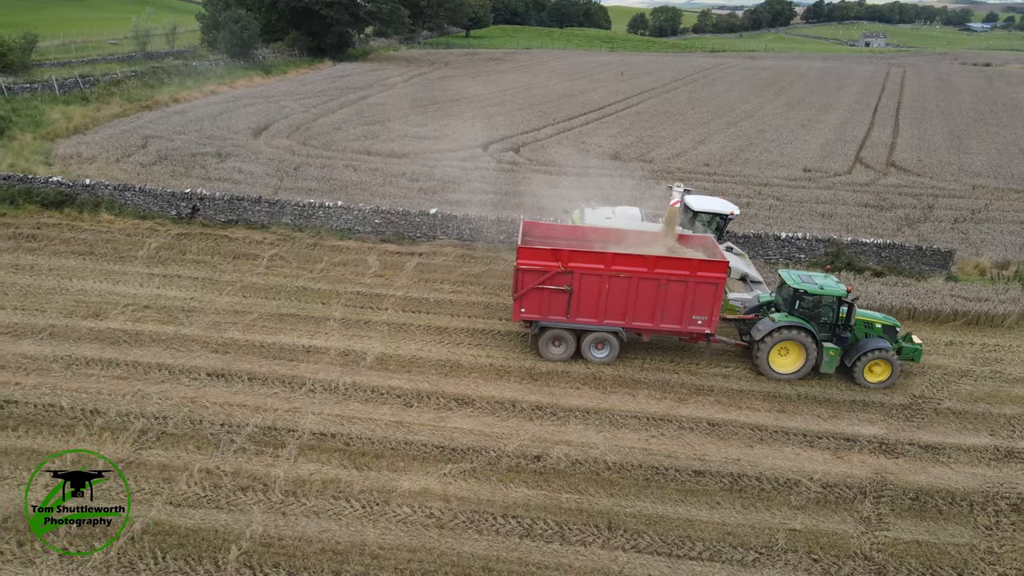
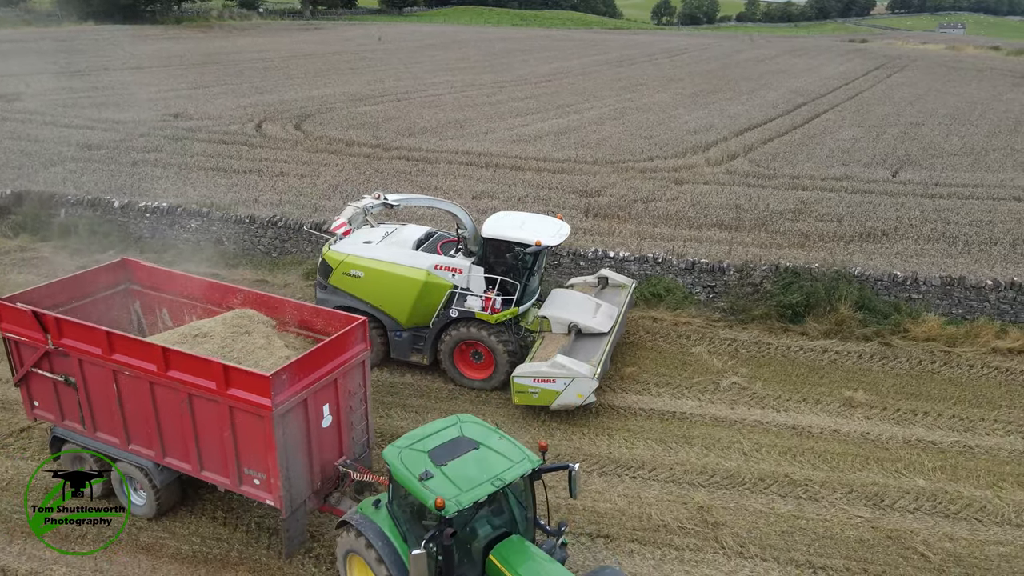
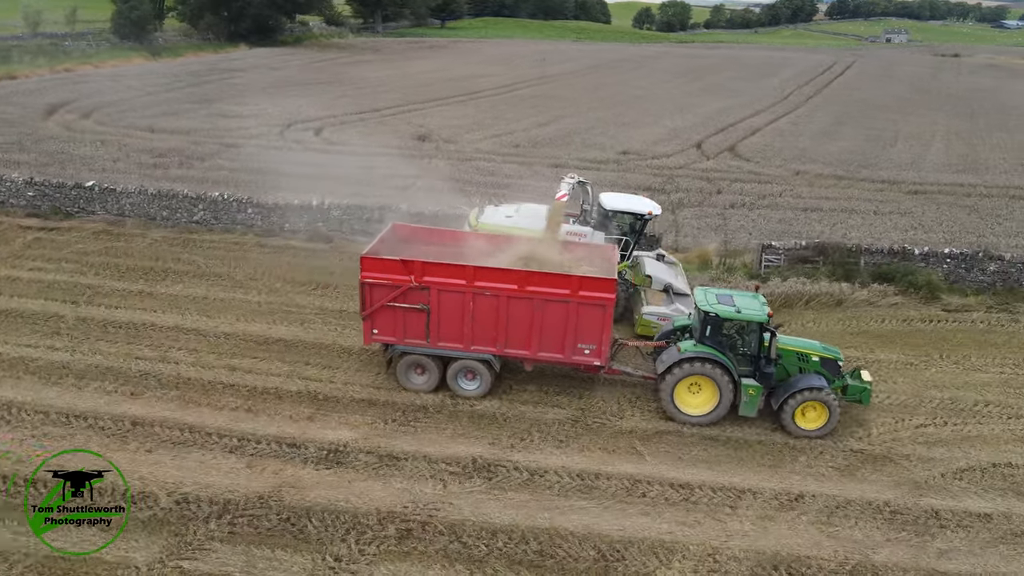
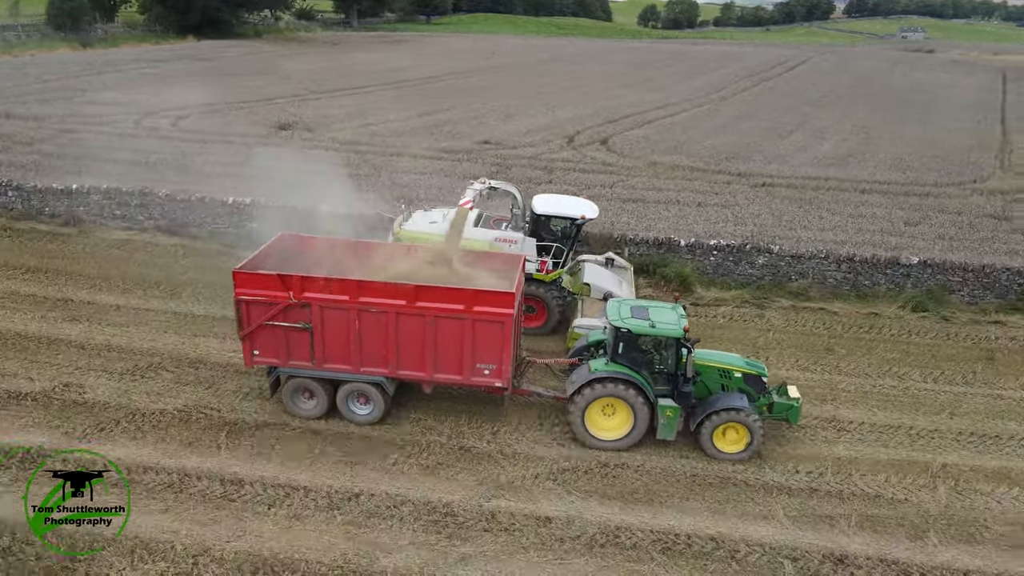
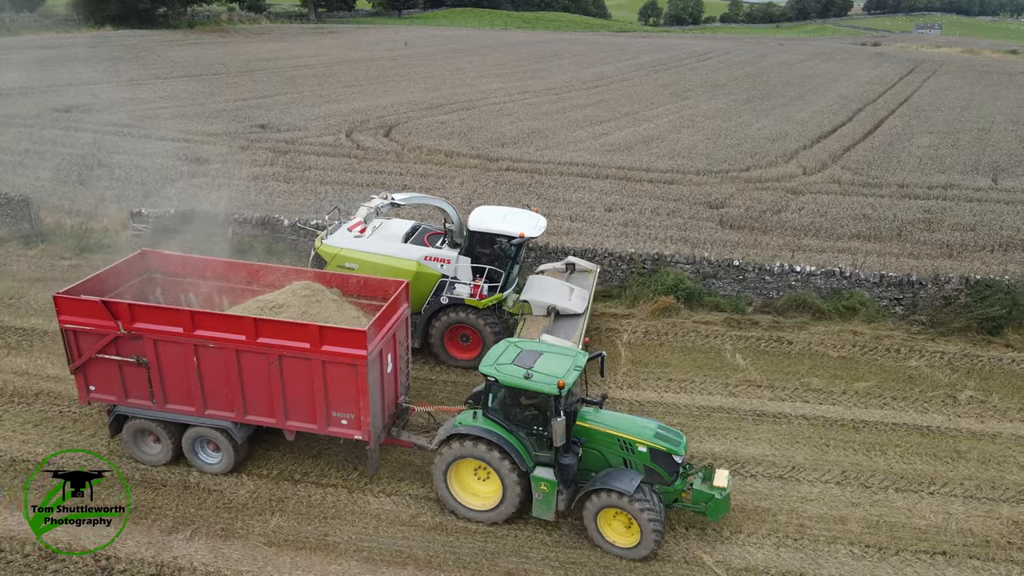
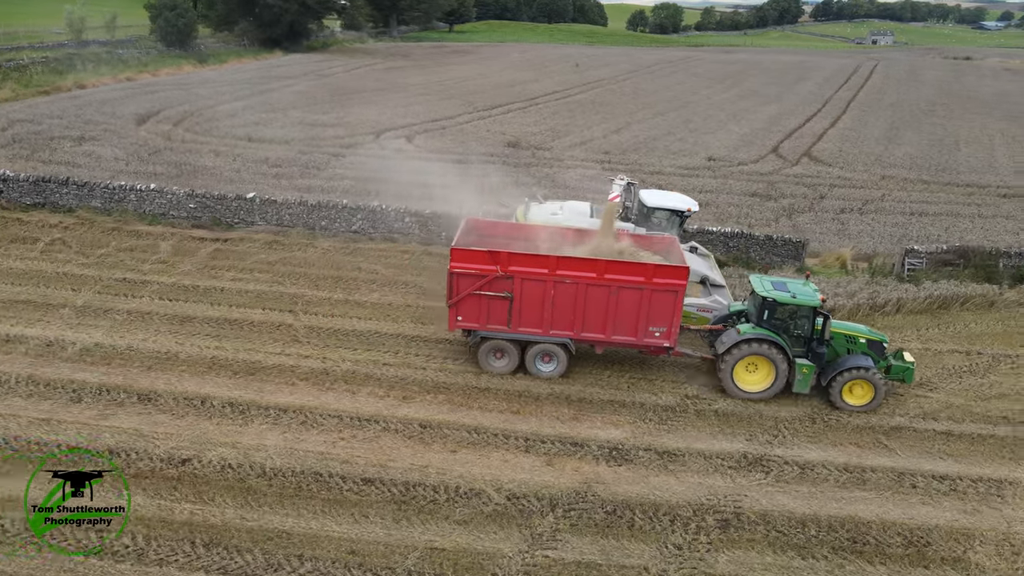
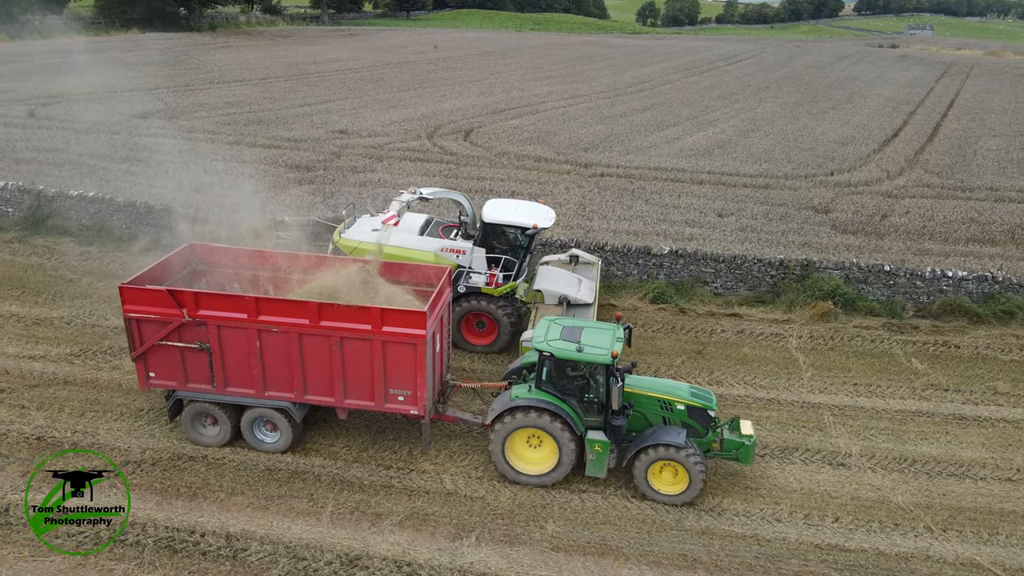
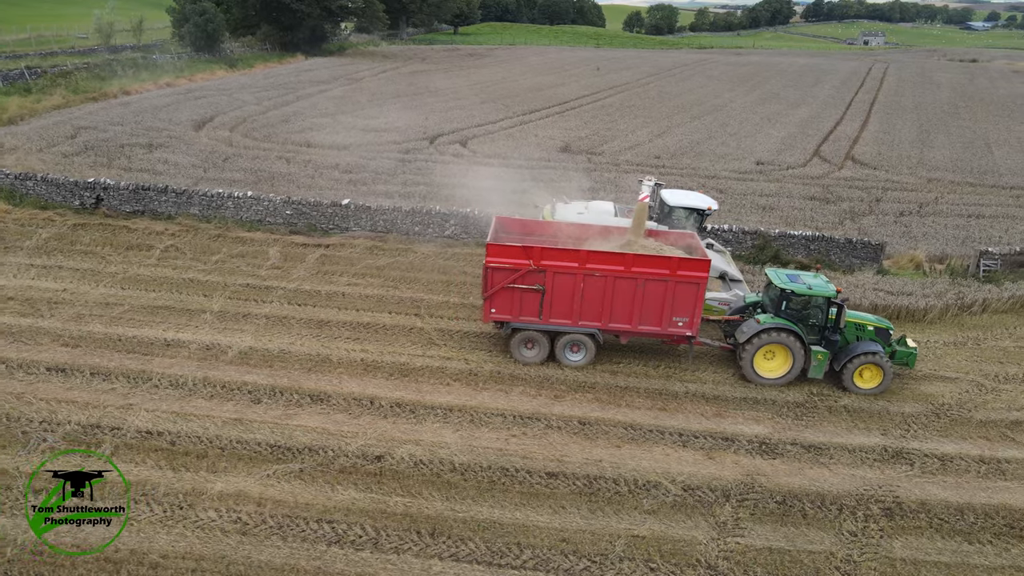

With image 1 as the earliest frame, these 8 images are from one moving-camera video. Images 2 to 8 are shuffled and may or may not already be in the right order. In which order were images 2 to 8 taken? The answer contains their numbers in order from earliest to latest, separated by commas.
8, 6, 3, 4, 7, 5, 2
